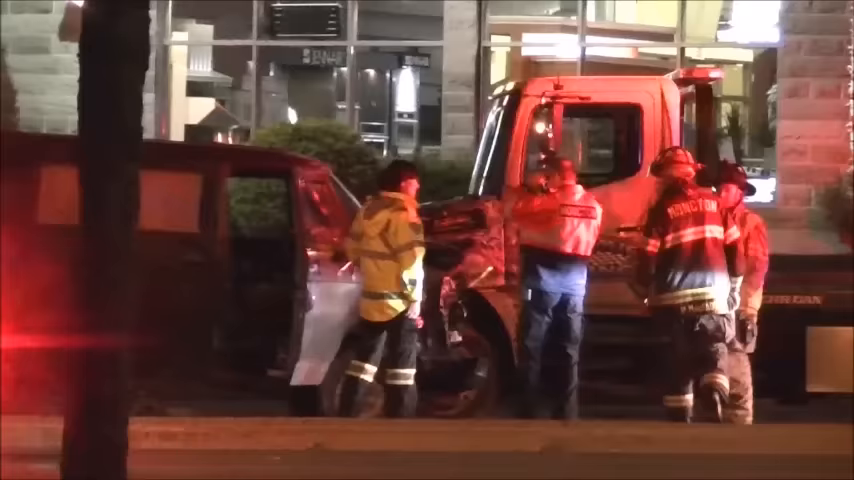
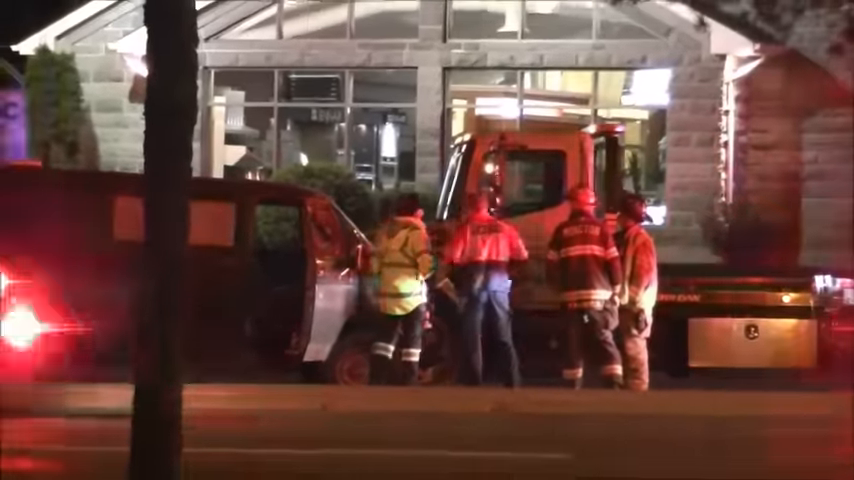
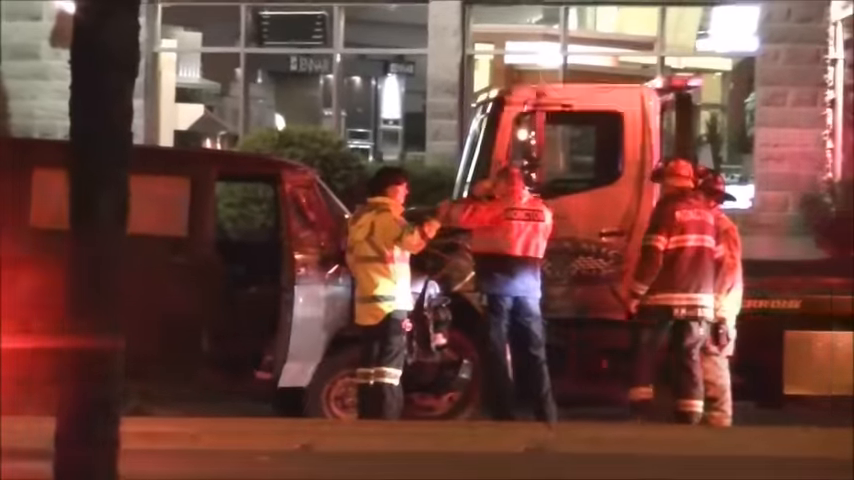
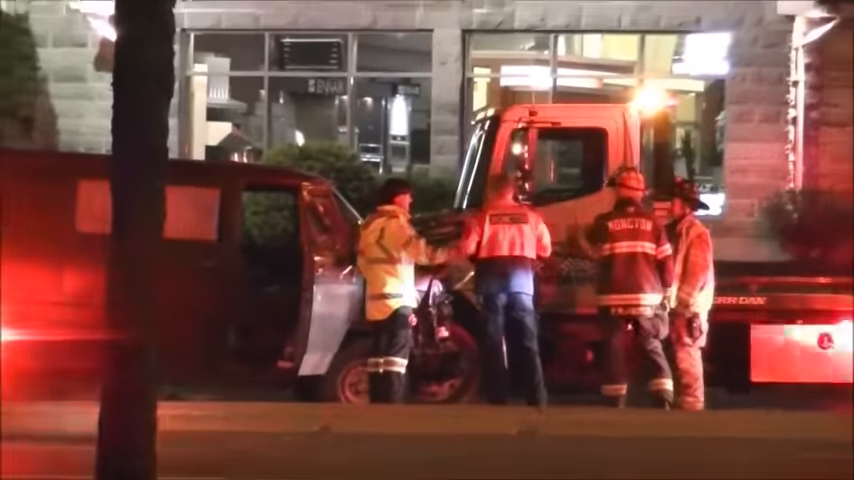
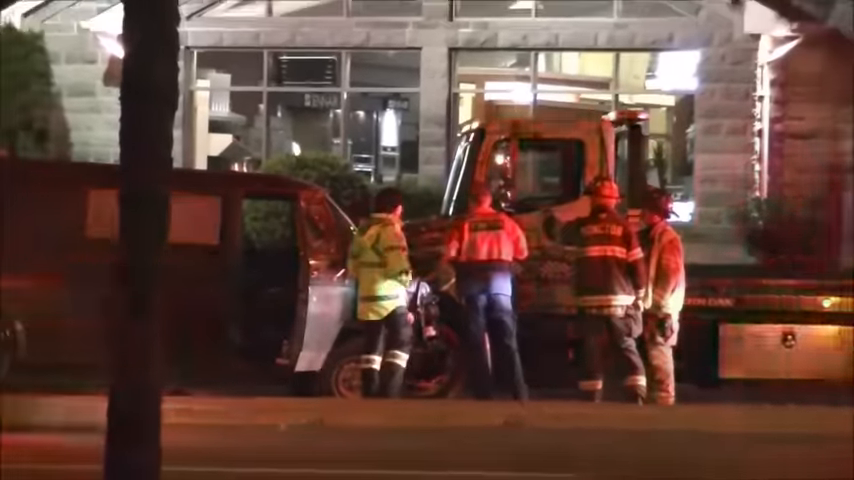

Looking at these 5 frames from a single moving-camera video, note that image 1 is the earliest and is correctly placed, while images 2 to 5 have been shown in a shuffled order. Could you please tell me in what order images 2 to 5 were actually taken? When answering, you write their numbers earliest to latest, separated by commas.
3, 4, 5, 2
